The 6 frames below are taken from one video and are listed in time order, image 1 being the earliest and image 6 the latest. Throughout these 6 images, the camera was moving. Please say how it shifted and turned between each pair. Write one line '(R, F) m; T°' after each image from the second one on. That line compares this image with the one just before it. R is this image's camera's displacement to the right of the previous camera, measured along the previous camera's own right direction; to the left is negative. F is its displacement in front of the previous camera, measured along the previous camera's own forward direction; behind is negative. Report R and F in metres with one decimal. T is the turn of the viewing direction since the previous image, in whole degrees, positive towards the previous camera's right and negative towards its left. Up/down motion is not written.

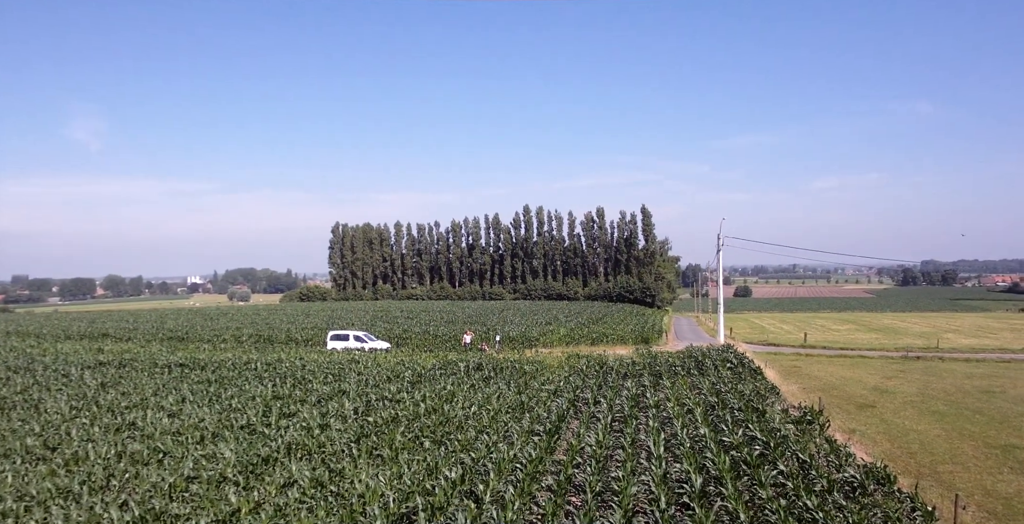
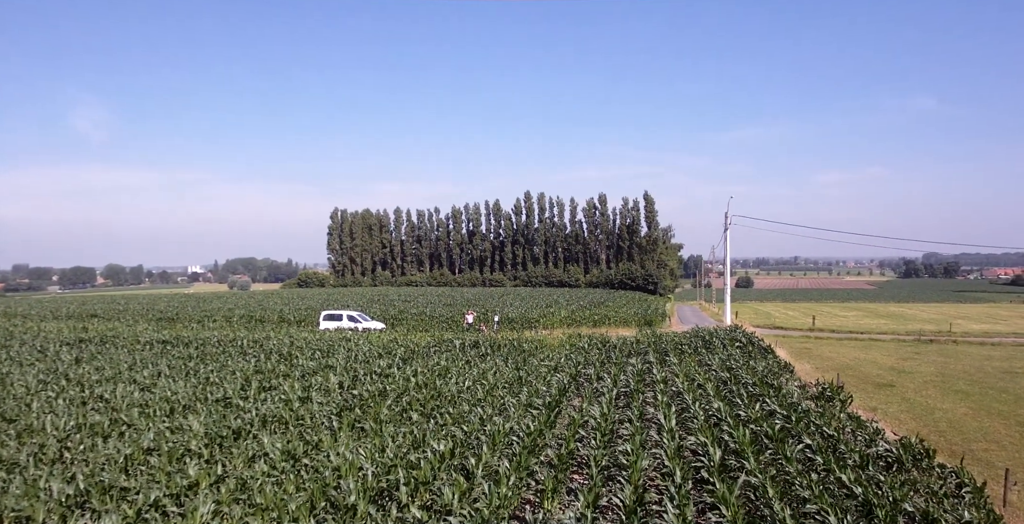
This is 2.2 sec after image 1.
(+0.1, +1.2) m; 0°
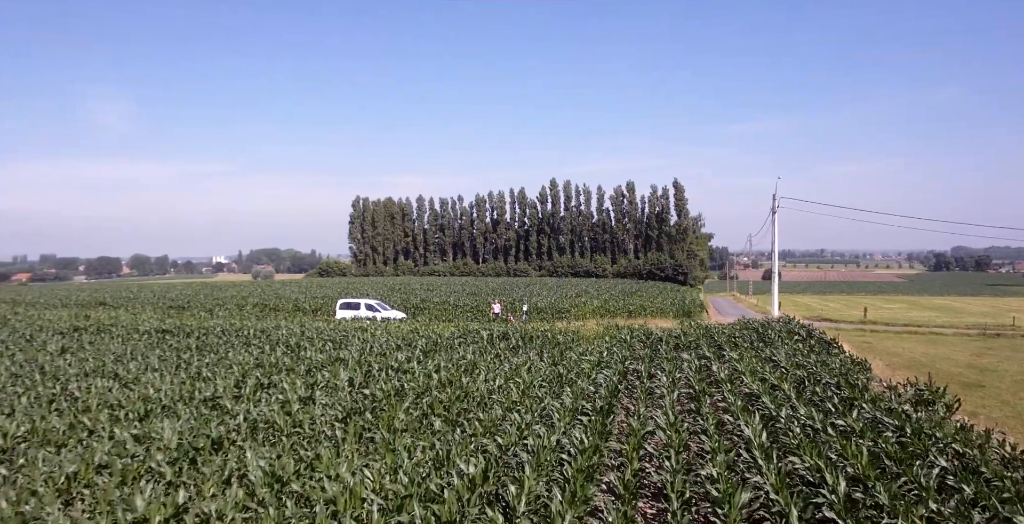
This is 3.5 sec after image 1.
(-0.3, +2.4) m; -2°
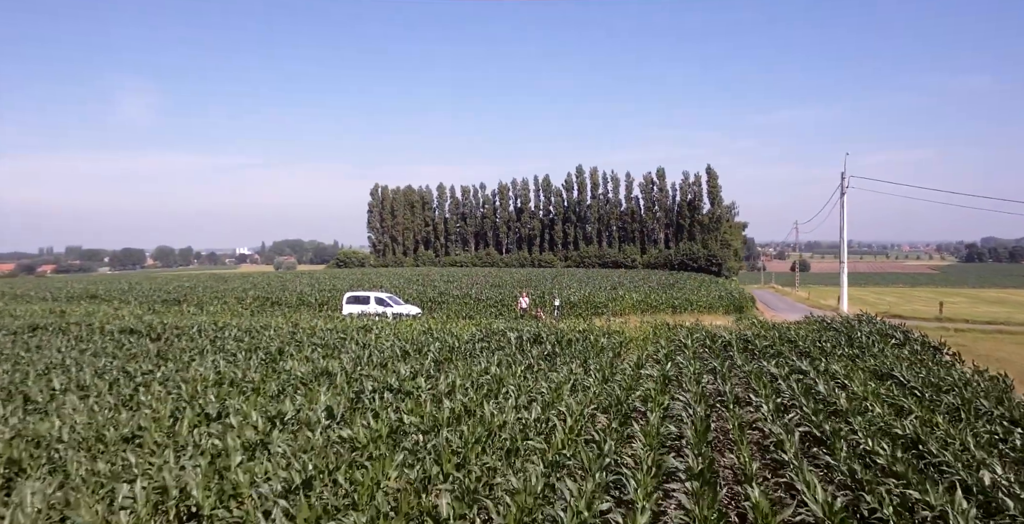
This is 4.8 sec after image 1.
(-0.3, +3.8) m; -2°
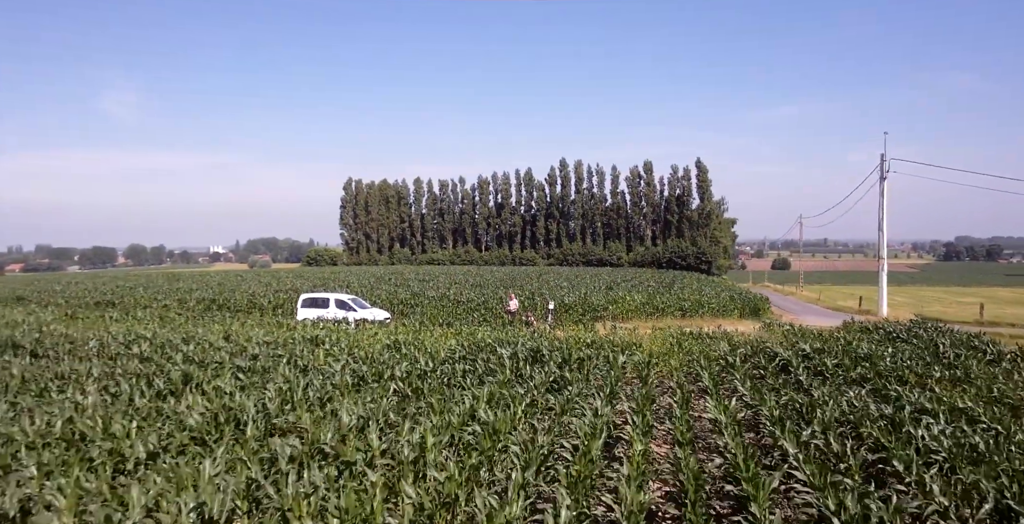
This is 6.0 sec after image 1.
(-0.2, +4.1) m; +2°
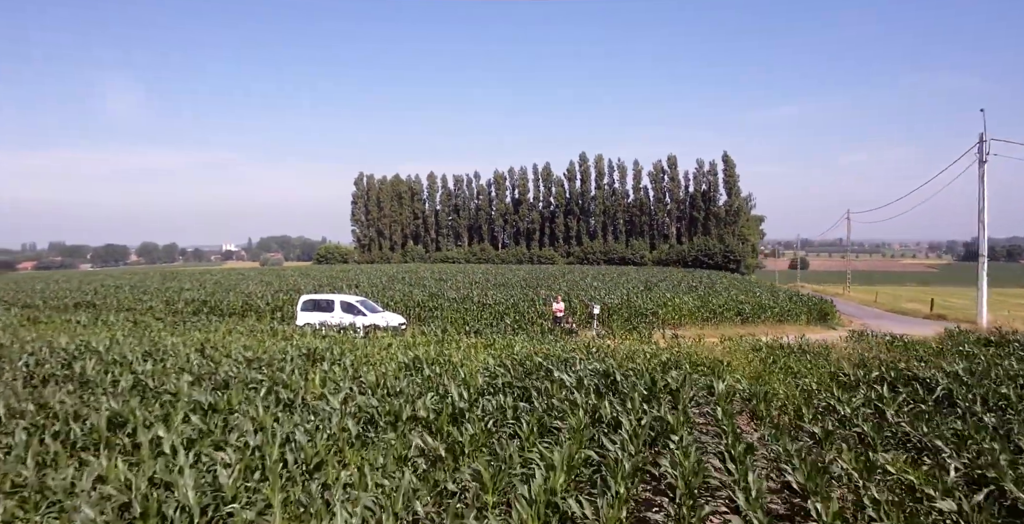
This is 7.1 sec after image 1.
(-0.7, +3.4) m; -1°
